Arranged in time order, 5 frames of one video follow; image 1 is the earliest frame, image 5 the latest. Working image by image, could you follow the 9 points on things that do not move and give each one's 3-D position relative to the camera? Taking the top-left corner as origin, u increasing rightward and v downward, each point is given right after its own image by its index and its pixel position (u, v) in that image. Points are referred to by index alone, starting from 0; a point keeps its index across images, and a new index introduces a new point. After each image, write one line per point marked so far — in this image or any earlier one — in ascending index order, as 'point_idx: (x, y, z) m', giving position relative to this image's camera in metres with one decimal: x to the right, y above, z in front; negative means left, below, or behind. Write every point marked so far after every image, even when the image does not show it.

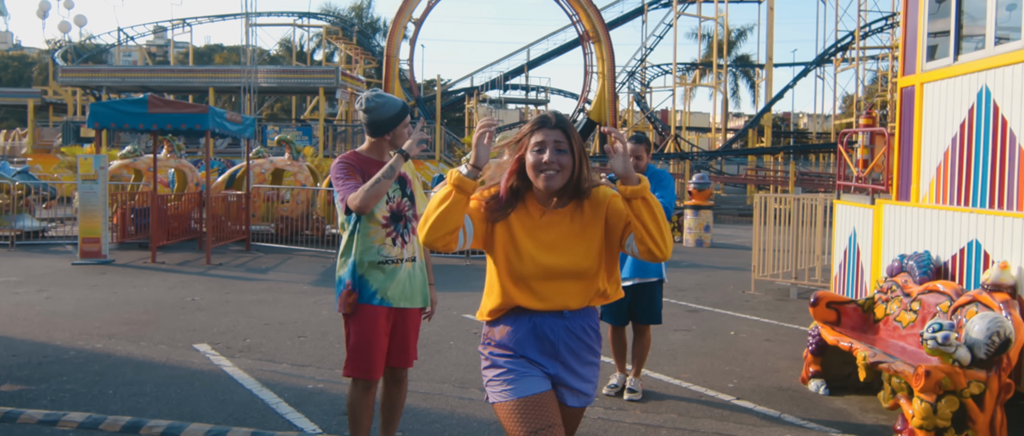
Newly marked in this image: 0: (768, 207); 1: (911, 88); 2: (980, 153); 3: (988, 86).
0: (+2.9, +0.1, +8.8) m
1: (+2.7, +0.9, +5.4) m
2: (+2.7, +0.4, +4.6) m
3: (+2.7, +0.8, +4.5) m
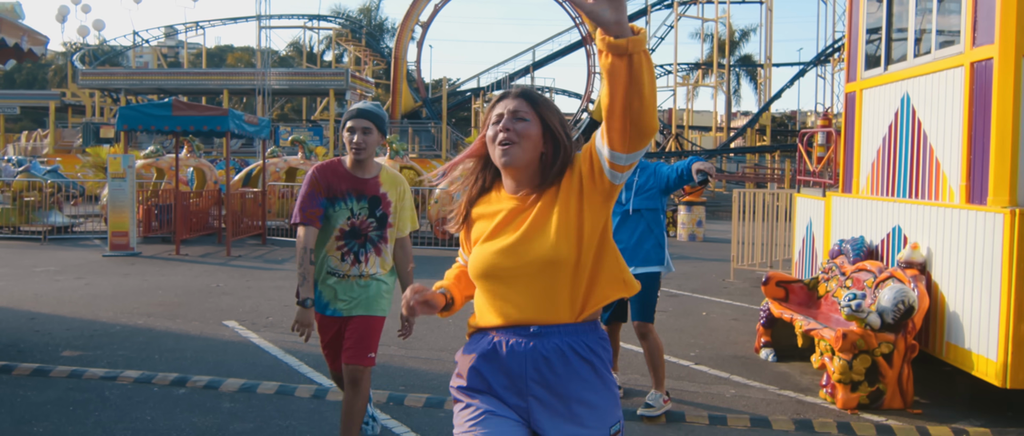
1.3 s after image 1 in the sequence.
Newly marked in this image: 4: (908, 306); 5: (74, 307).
0: (+2.9, +0.2, +9.6) m
1: (+2.7, +1.0, +6.1) m
2: (+2.7, +0.5, +5.3) m
3: (+2.7, +0.8, +5.2) m
4: (+2.3, -0.5, +4.5) m
5: (-4.1, -0.8, +7.3) m
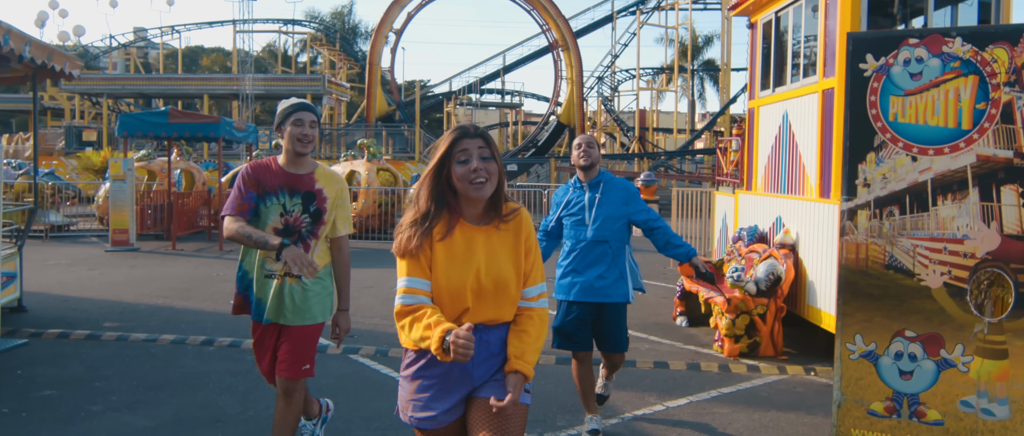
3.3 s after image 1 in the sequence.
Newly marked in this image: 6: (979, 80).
0: (+2.4, +0.3, +10.9) m
1: (+2.3, +1.0, +7.5) m
2: (+2.3, +0.5, +6.7) m
3: (+2.3, +0.9, +6.6) m
4: (+2.0, -0.4, +5.9) m
5: (-4.5, -0.8, +8.4) m
6: (+2.2, +0.6, +3.6) m
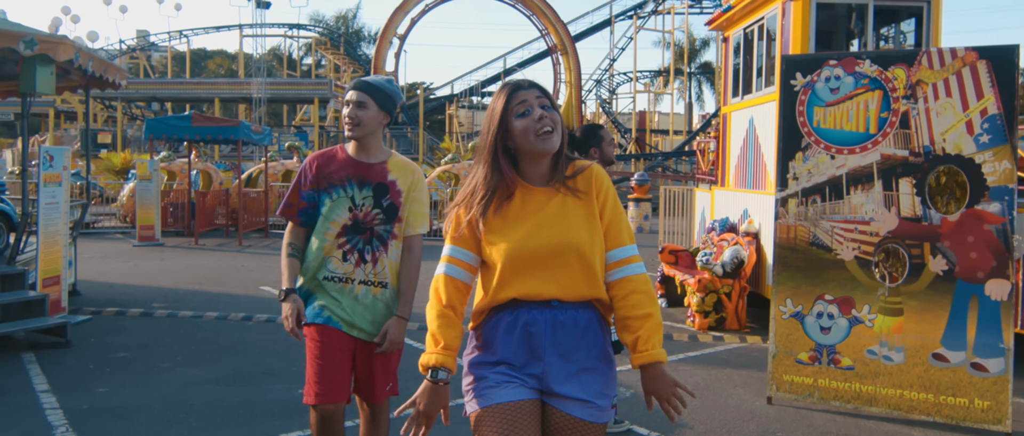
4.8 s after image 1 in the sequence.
0: (+2.4, +0.3, +11.8) m
1: (+2.3, +1.1, +8.4) m
2: (+2.3, +0.6, +7.6) m
3: (+2.3, +1.0, +7.5) m
4: (+2.0, -0.4, +6.8) m
5: (-4.5, -0.7, +9.3) m
6: (+2.1, +0.7, +4.5) m
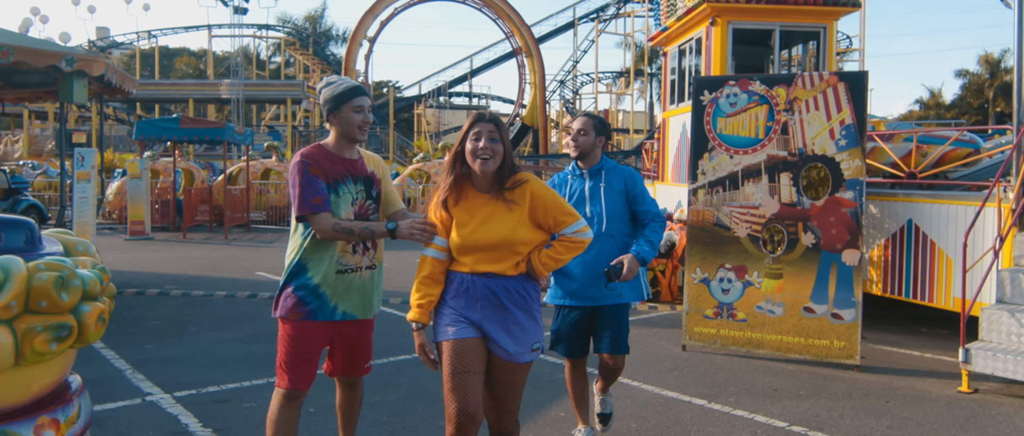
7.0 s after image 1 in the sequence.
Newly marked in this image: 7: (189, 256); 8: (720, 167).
0: (+1.9, +0.5, +13.1) m
1: (+1.9, +1.2, +9.7) m
2: (+1.9, +0.7, +8.9) m
3: (+2.0, +1.1, +8.8) m
4: (+1.7, -0.3, +8.1) m
5: (-4.9, -0.7, +10.4) m
6: (+1.9, +0.8, +5.8) m
7: (-5.1, -0.6, +12.2) m
8: (+1.6, +0.4, +5.9) m
